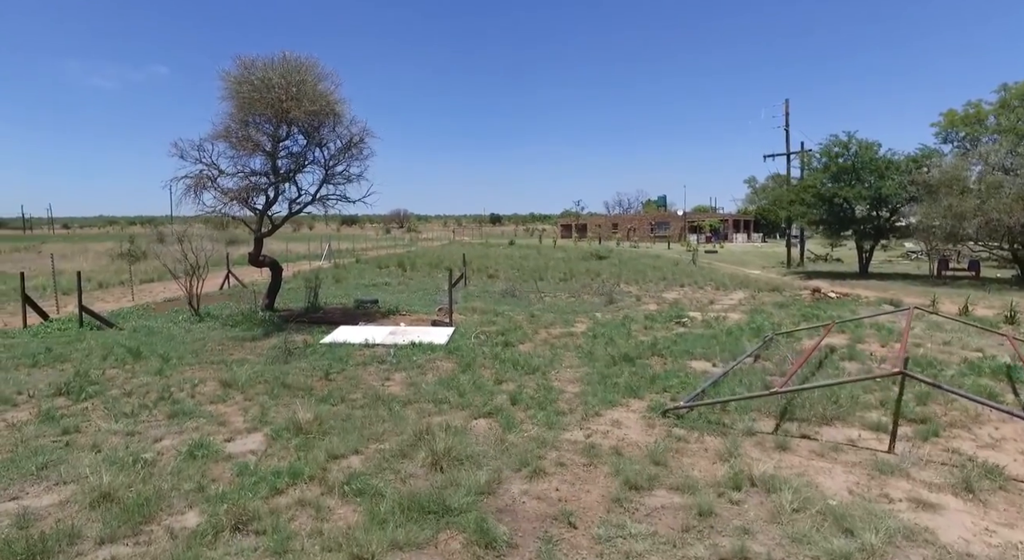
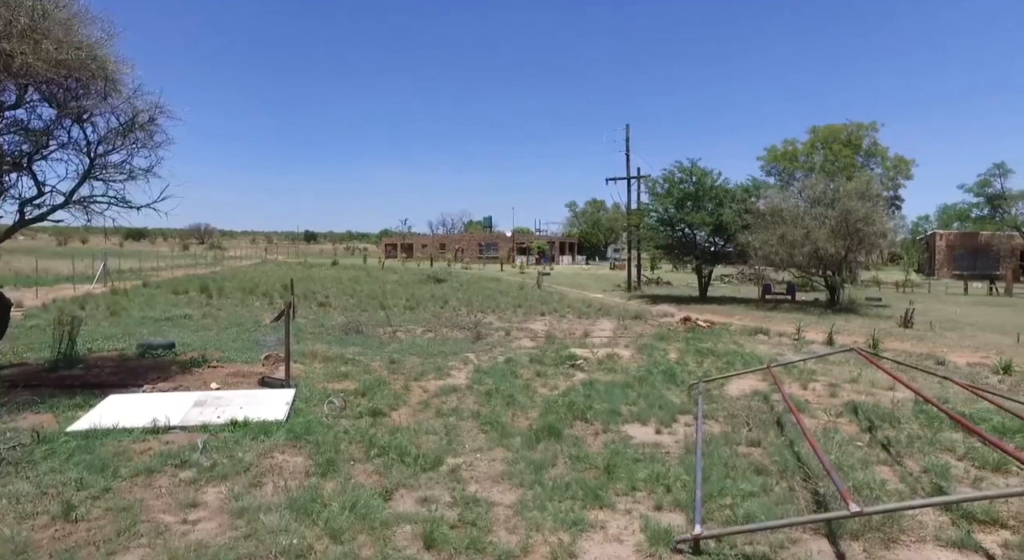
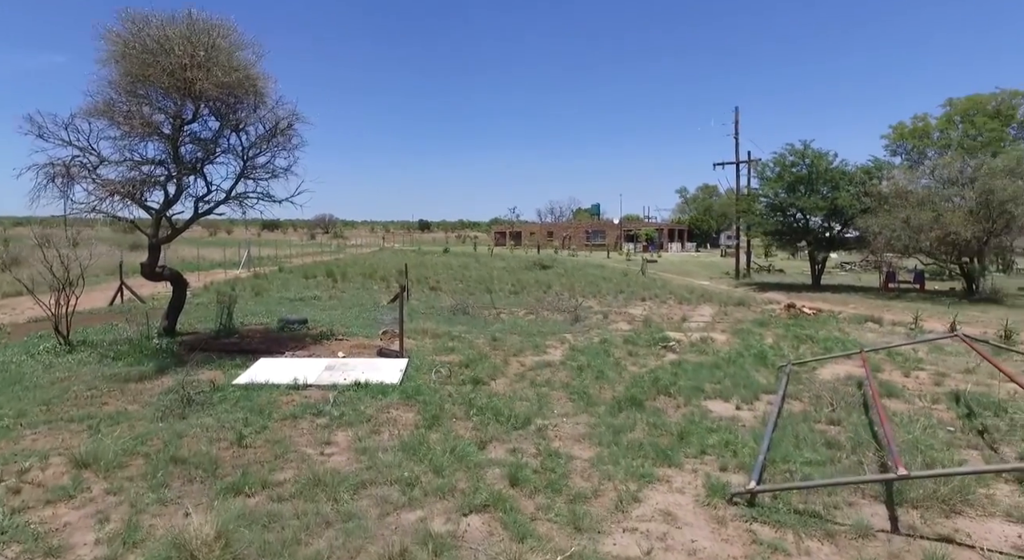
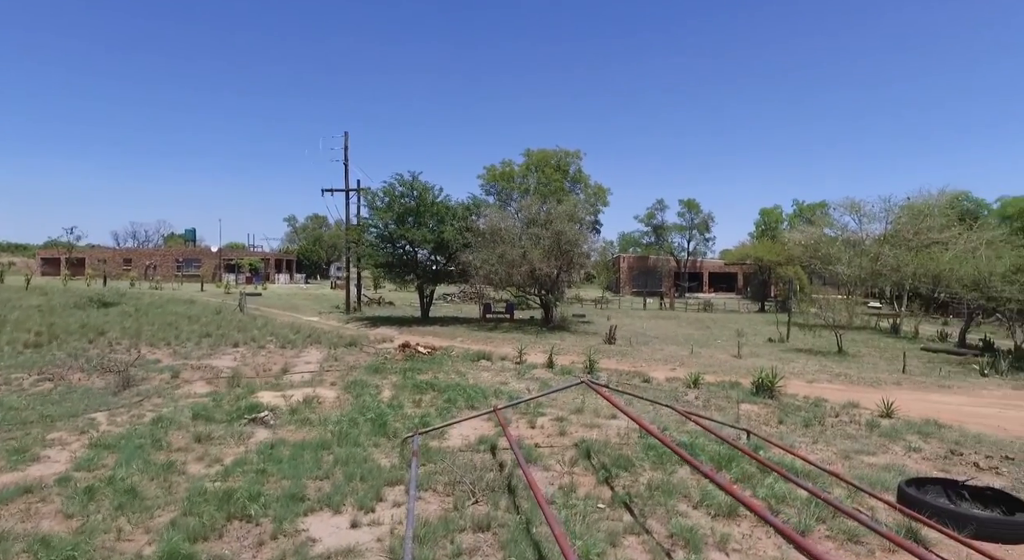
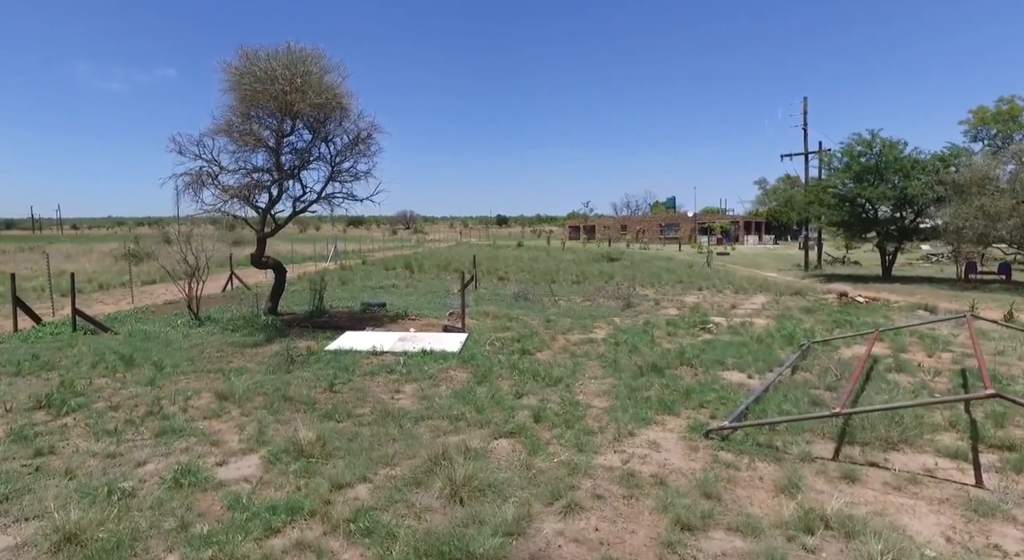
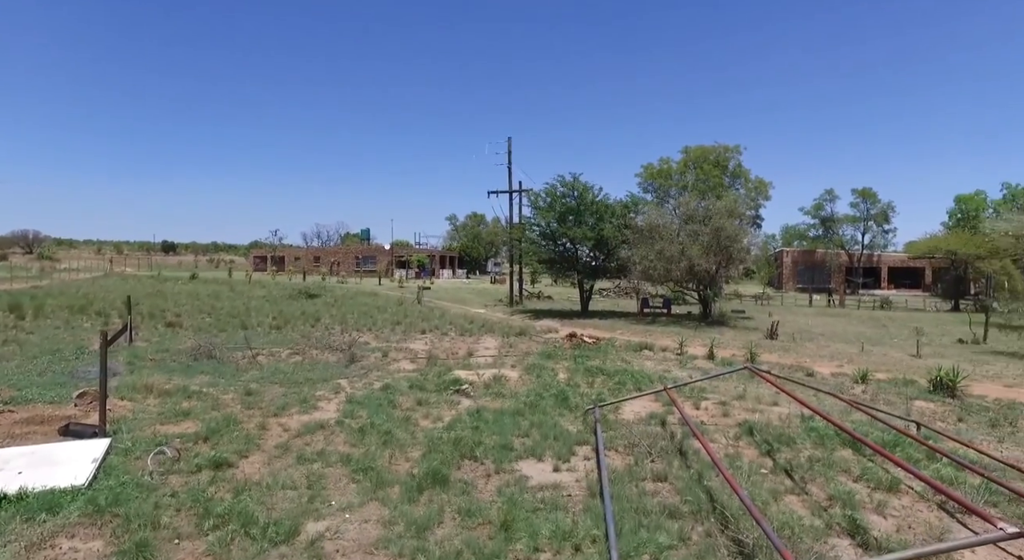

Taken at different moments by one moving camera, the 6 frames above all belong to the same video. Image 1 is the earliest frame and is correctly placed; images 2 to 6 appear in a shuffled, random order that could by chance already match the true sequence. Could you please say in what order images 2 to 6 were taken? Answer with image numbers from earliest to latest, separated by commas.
5, 3, 2, 6, 4
